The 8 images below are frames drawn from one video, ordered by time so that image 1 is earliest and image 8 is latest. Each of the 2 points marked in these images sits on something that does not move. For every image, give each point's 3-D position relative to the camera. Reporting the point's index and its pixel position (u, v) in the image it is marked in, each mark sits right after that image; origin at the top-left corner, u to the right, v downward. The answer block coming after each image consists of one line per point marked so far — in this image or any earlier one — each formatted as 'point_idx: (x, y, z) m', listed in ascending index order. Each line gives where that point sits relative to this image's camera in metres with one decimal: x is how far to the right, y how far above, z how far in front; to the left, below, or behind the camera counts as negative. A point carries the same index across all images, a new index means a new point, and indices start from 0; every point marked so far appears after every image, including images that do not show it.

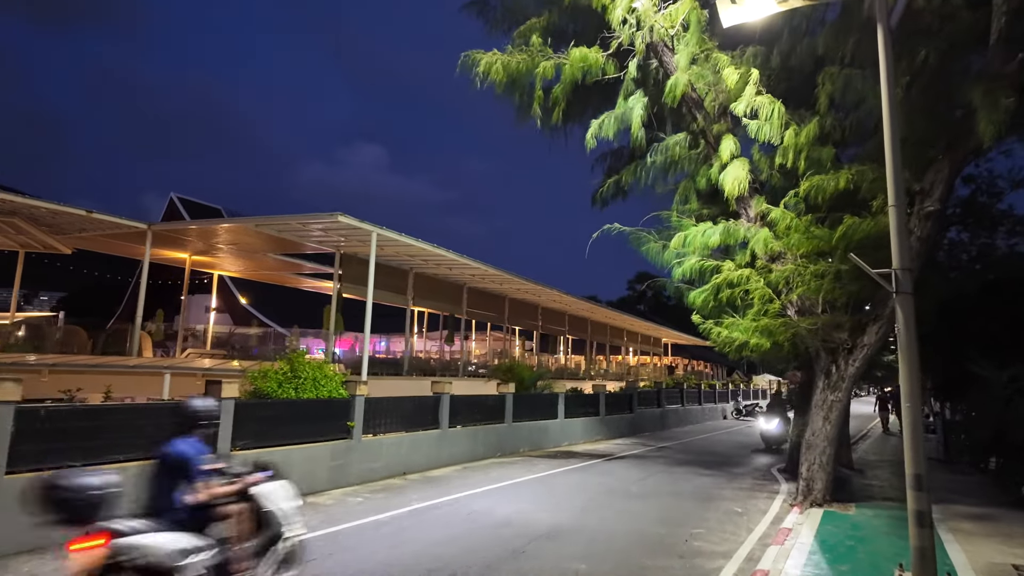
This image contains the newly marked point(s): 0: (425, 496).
0: (-1.6, -3.8, +11.0) m
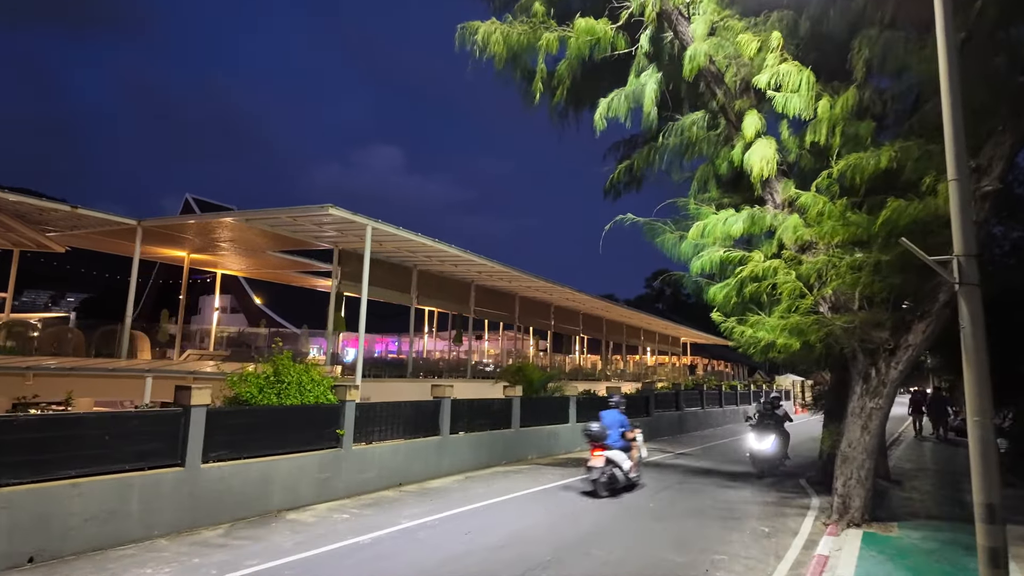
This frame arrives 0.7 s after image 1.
0: (-1.5, -3.7, +10.0) m
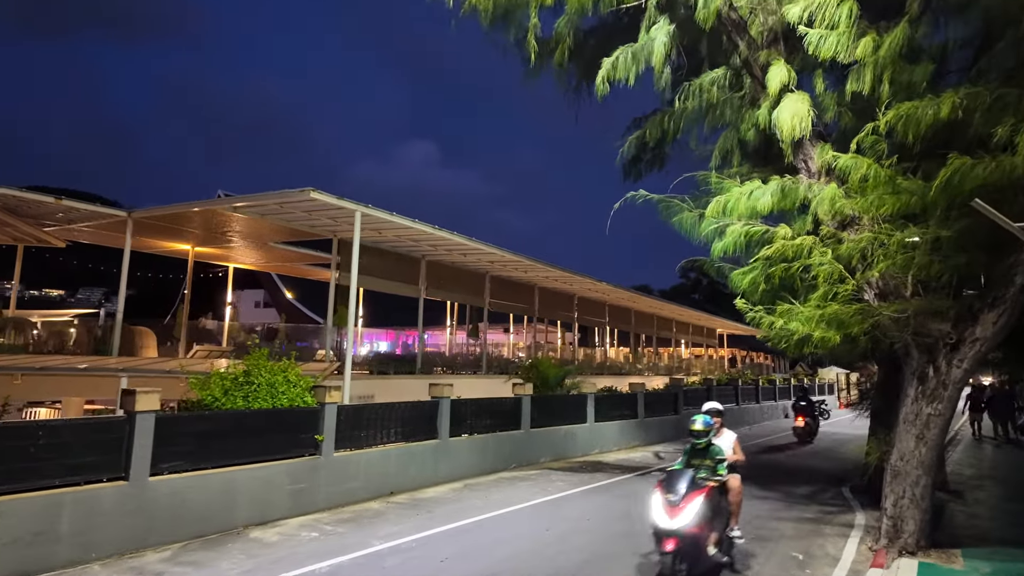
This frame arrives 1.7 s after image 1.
0: (-1.6, -3.5, +8.9) m
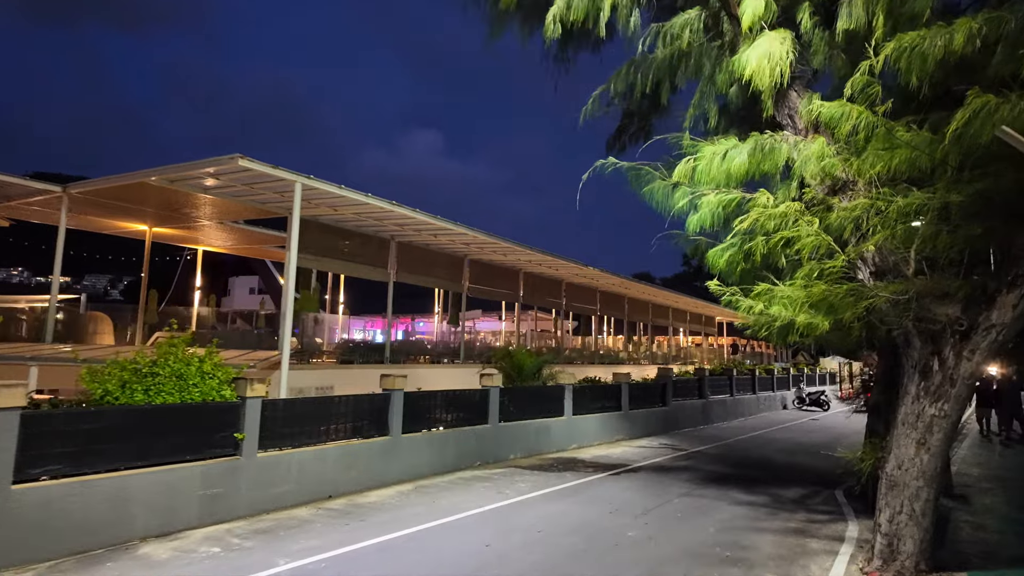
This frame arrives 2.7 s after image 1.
0: (-2.5, -3.3, +7.8) m
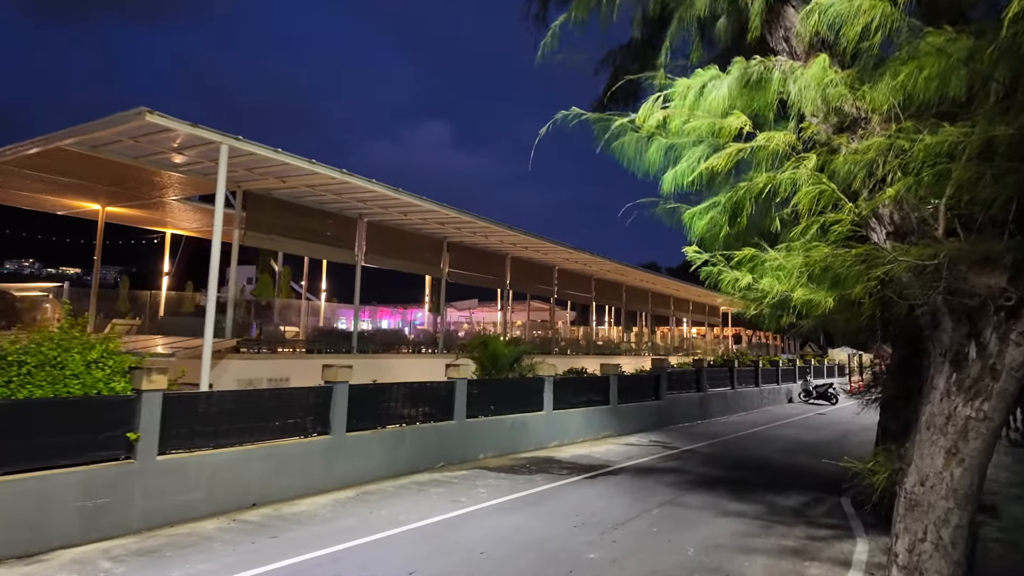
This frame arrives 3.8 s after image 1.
0: (-3.2, -2.9, +6.4) m
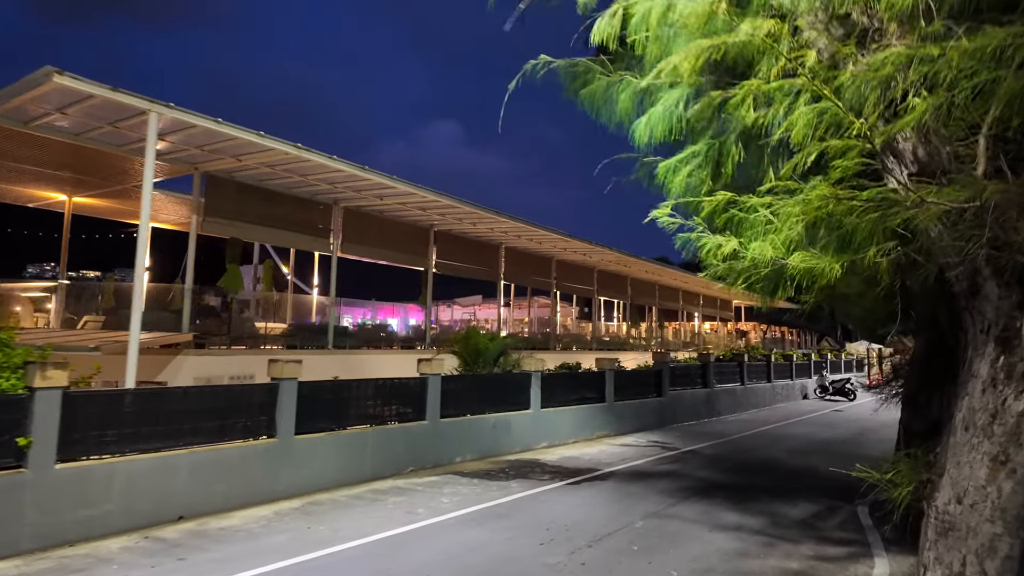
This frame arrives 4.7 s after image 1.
0: (-3.7, -2.7, +5.4) m
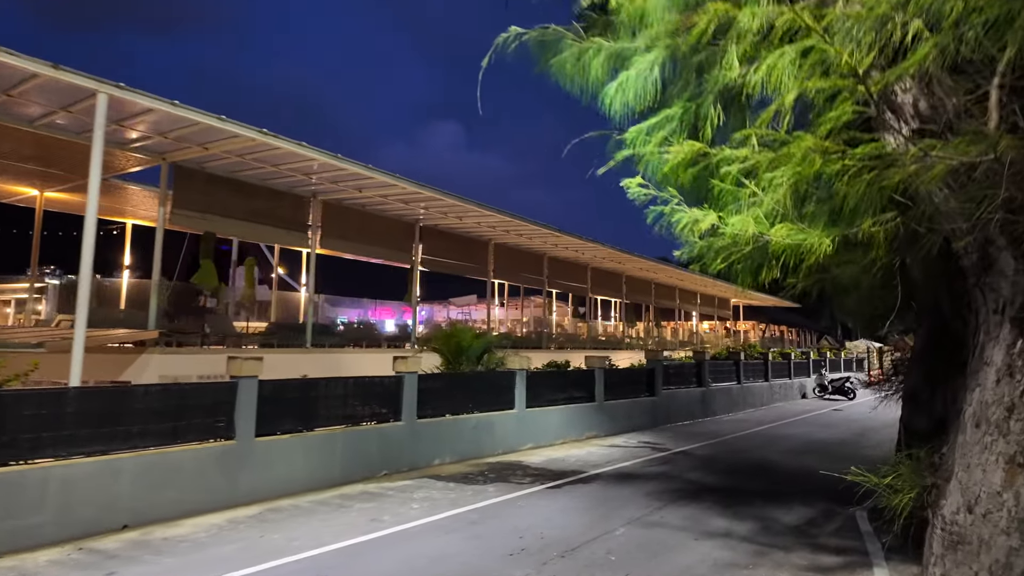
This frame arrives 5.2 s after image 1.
0: (-4.0, -2.6, +4.8) m
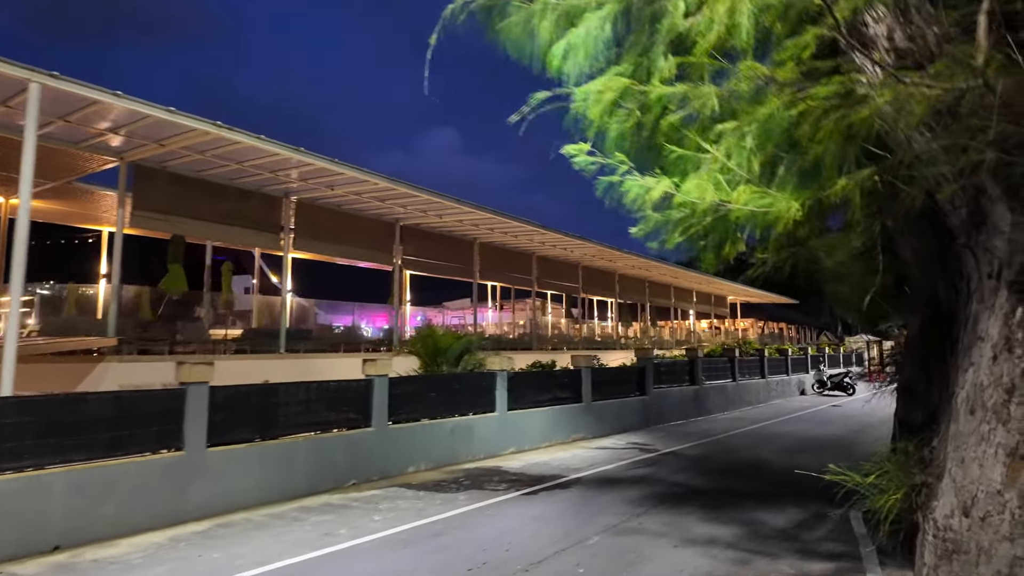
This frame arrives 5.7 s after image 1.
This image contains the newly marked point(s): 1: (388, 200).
0: (-4.4, -2.6, +4.3) m
1: (-3.0, +2.1, +14.8) m
